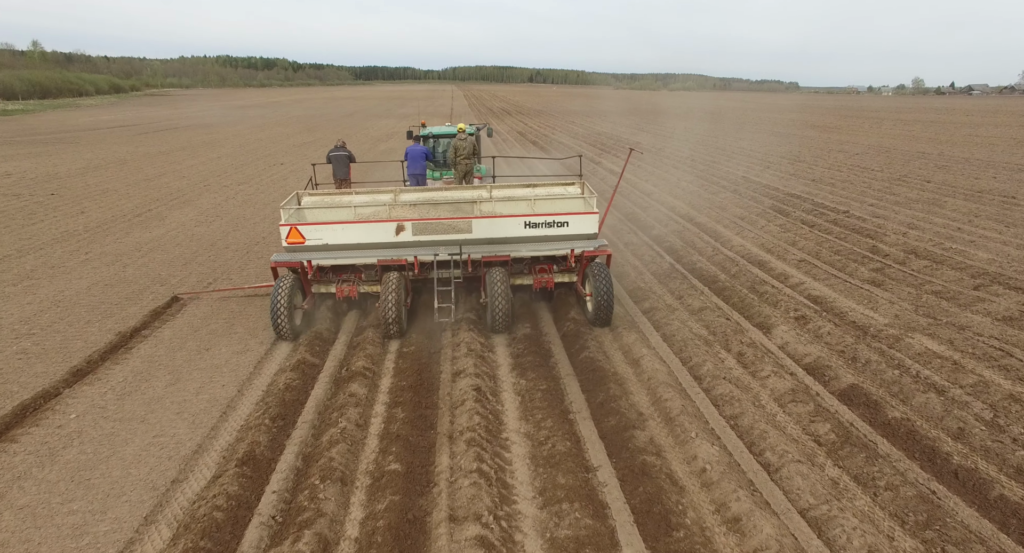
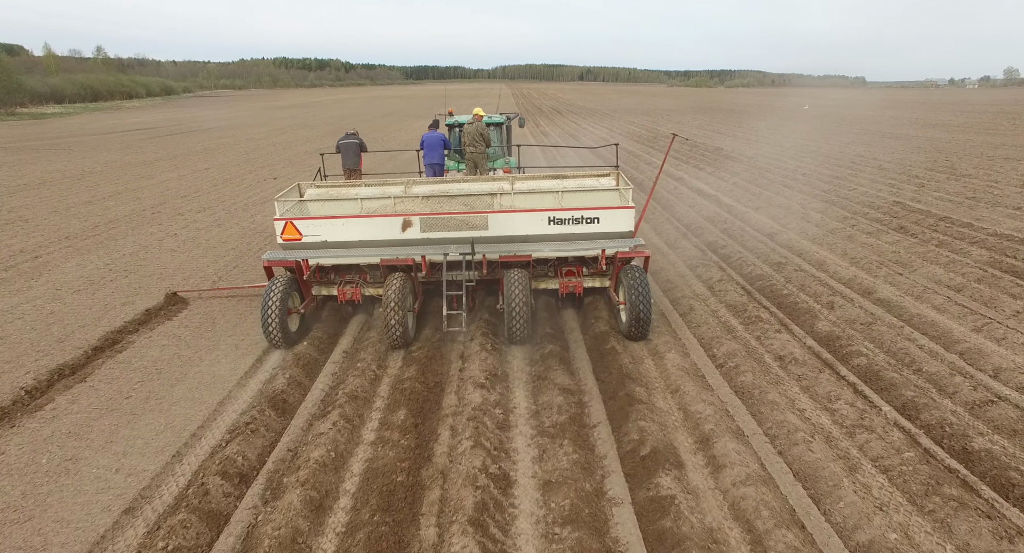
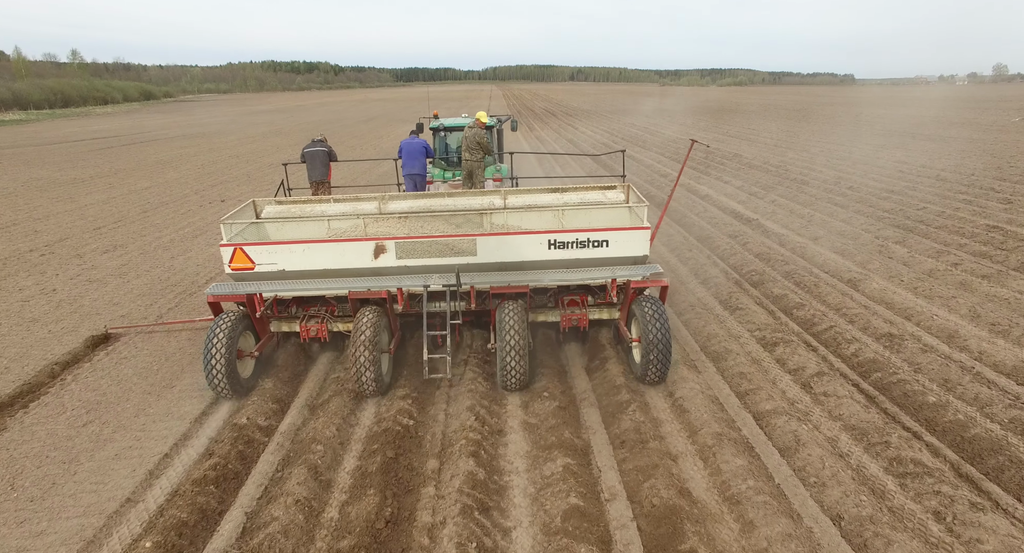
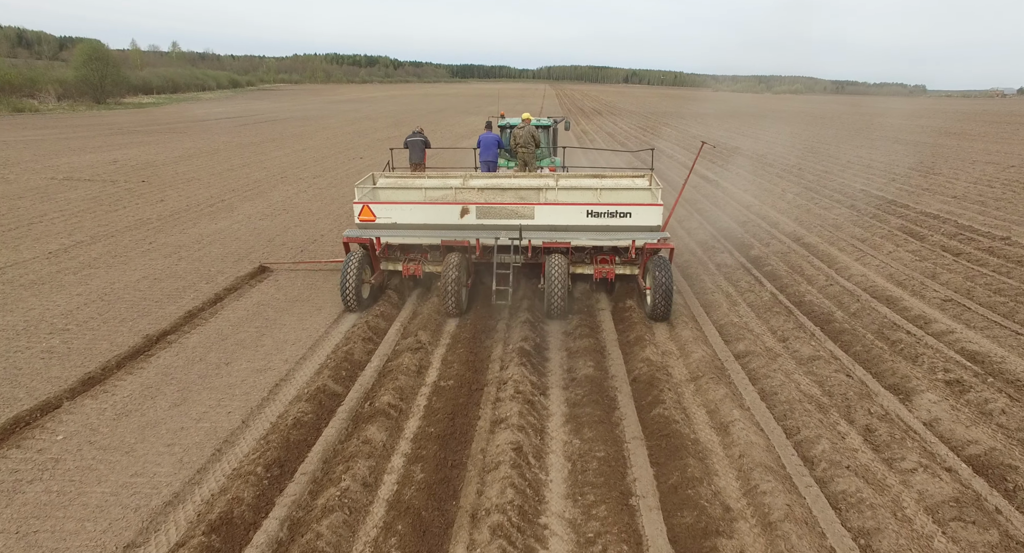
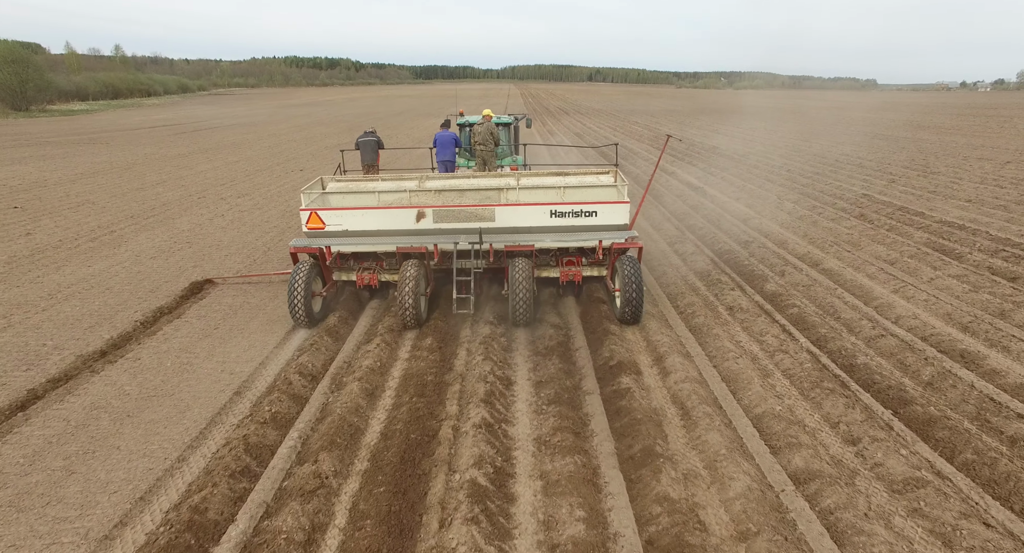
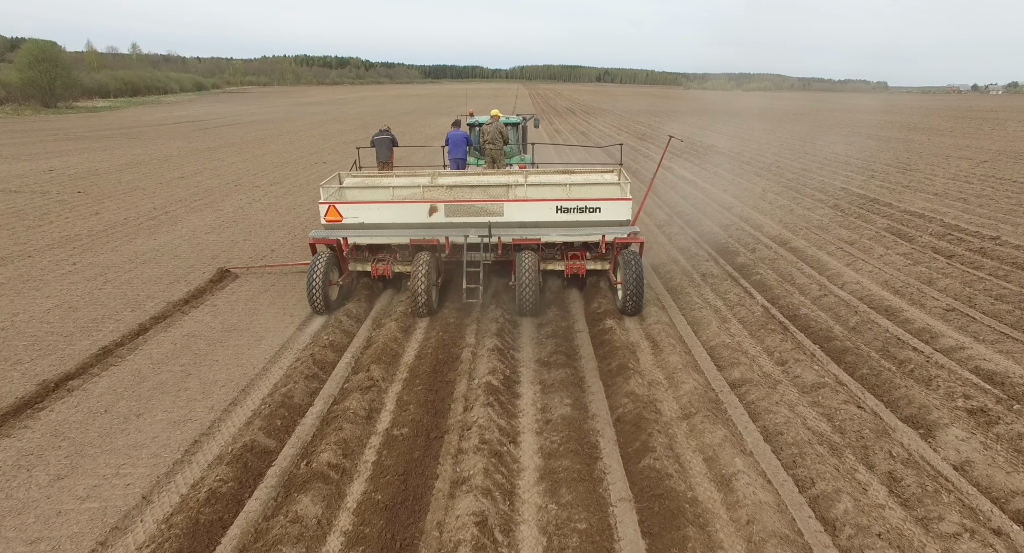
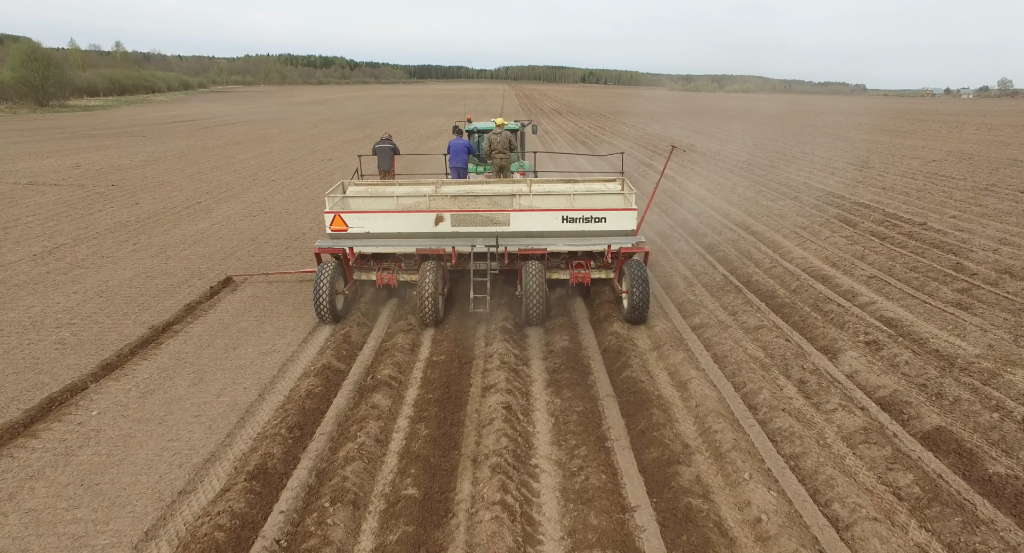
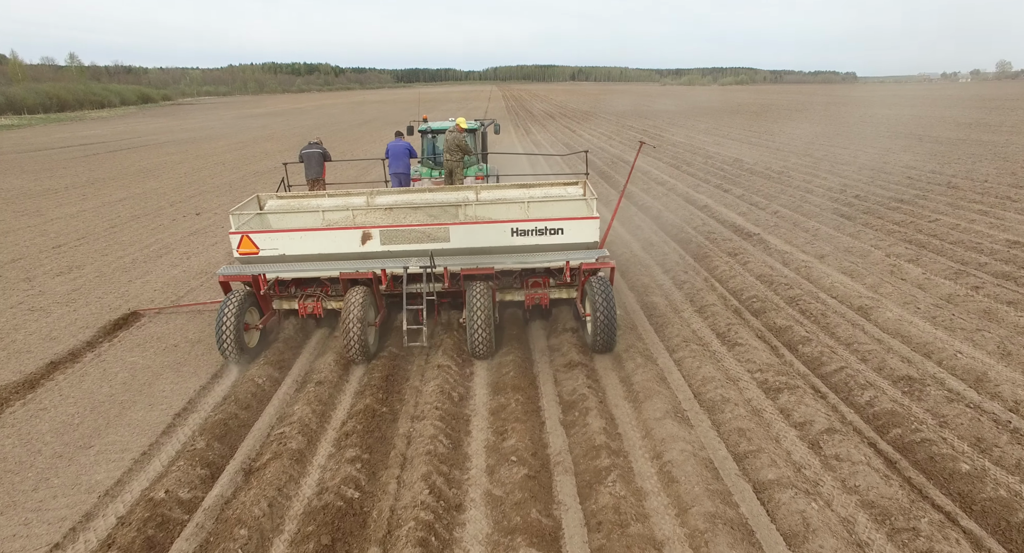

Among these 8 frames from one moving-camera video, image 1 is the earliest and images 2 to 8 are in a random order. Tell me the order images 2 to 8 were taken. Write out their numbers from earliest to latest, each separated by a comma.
7, 4, 6, 5, 2, 3, 8
